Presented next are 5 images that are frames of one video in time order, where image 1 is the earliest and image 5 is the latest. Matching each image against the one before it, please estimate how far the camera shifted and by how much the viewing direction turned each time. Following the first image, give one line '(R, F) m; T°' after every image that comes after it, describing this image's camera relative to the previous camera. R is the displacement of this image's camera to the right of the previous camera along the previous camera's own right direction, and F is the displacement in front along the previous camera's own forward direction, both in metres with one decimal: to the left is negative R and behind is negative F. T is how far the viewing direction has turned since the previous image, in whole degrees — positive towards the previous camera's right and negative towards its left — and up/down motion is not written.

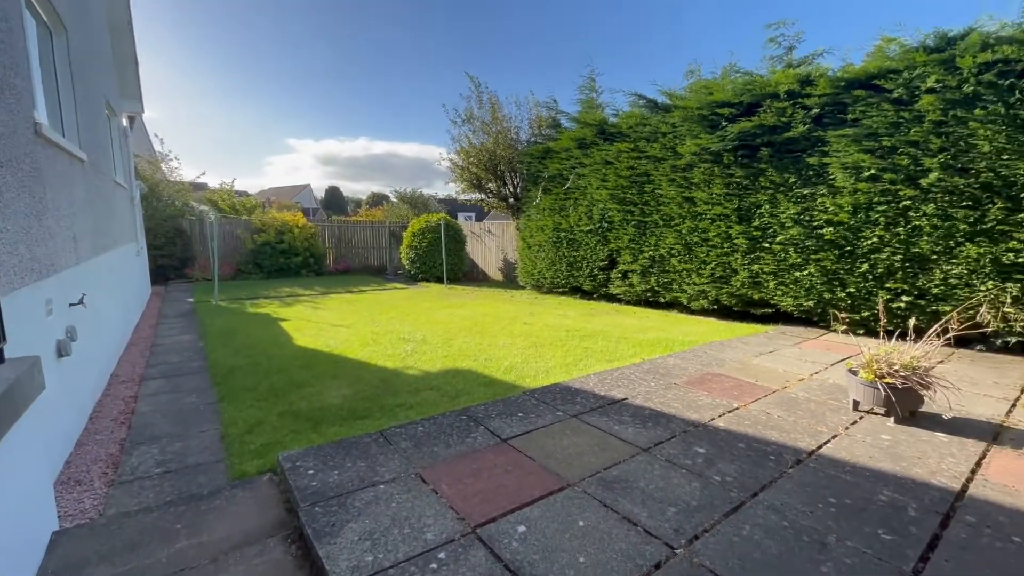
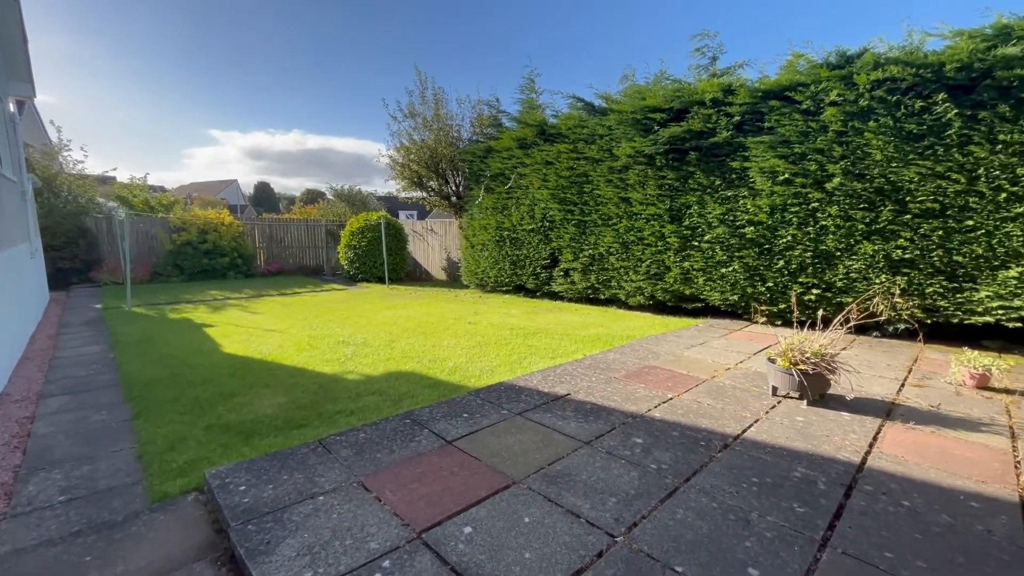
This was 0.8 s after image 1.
(0.0, 0.0) m; +7°
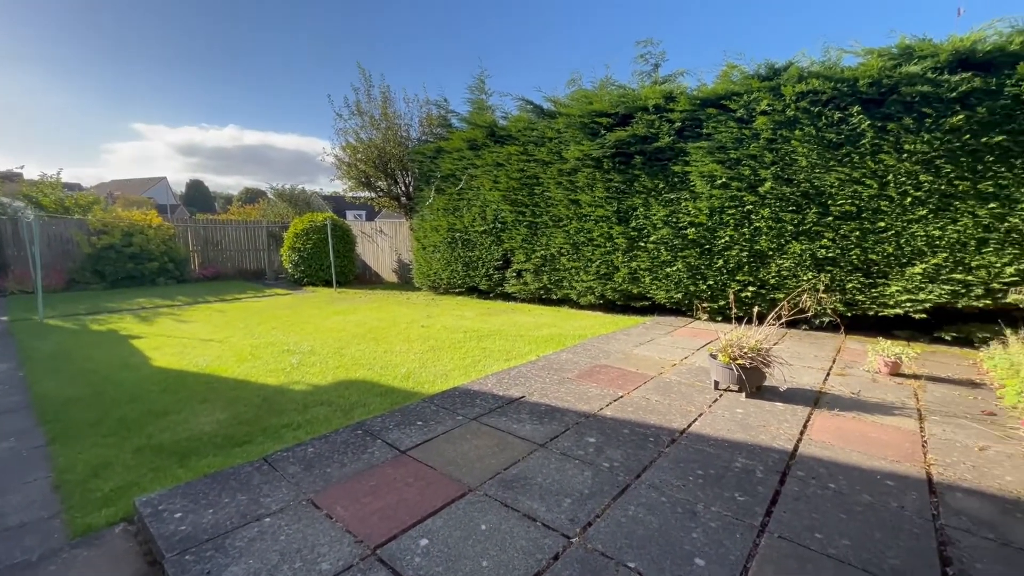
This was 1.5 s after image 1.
(0.0, 0.0) m; +6°
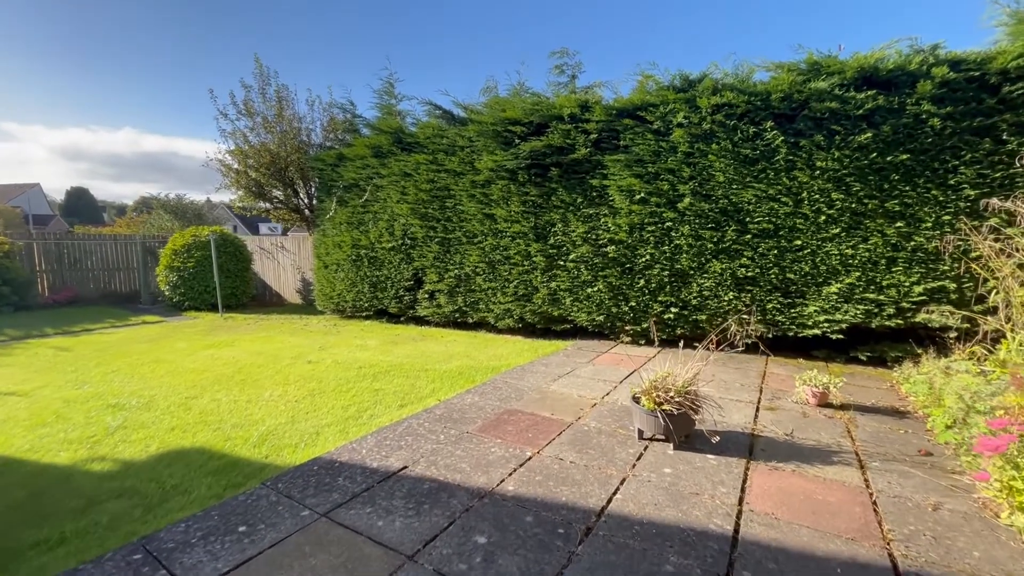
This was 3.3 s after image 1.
(+0.3, +0.7) m; +9°
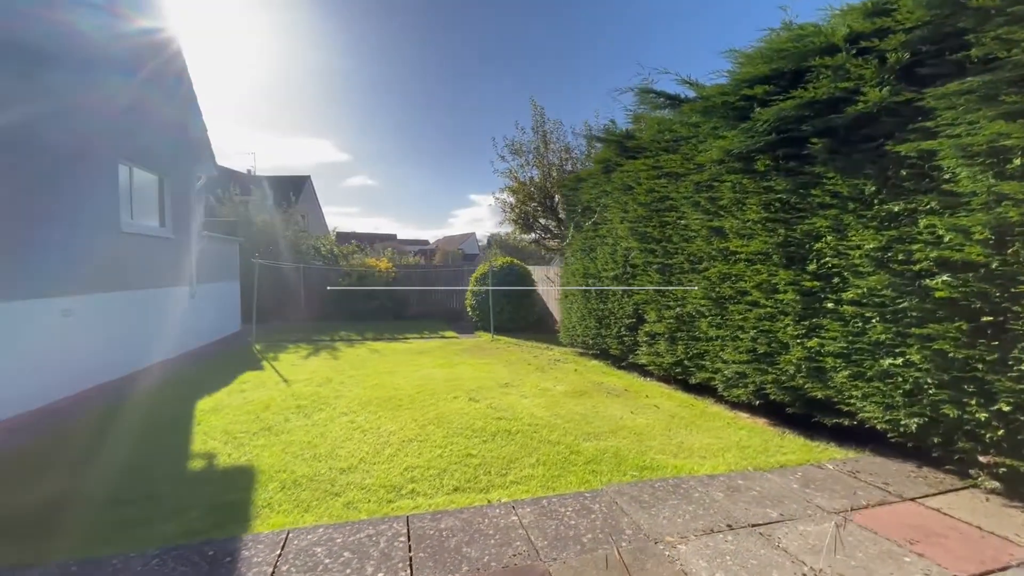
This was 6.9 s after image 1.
(+1.2, +2.0) m; -43°
